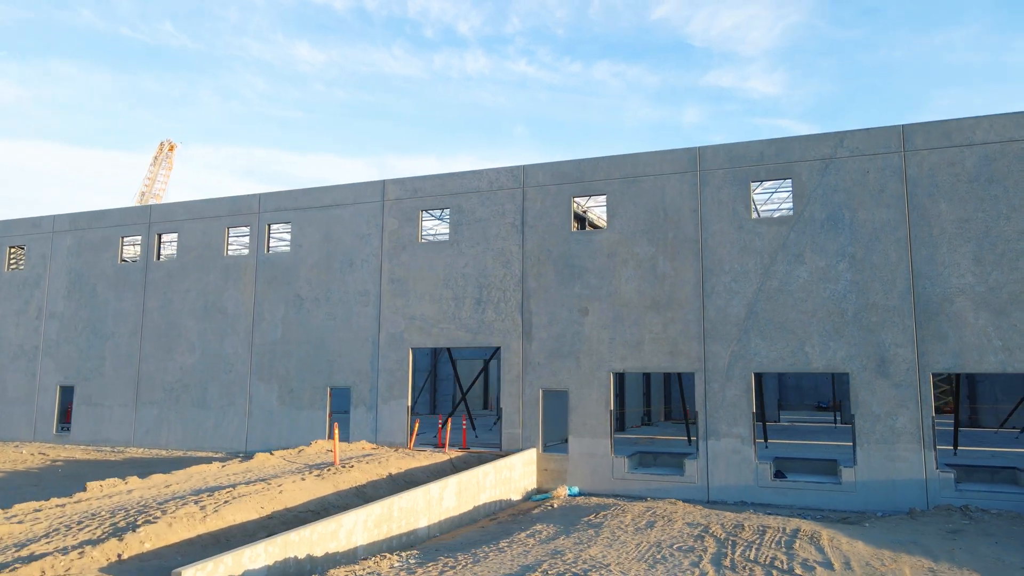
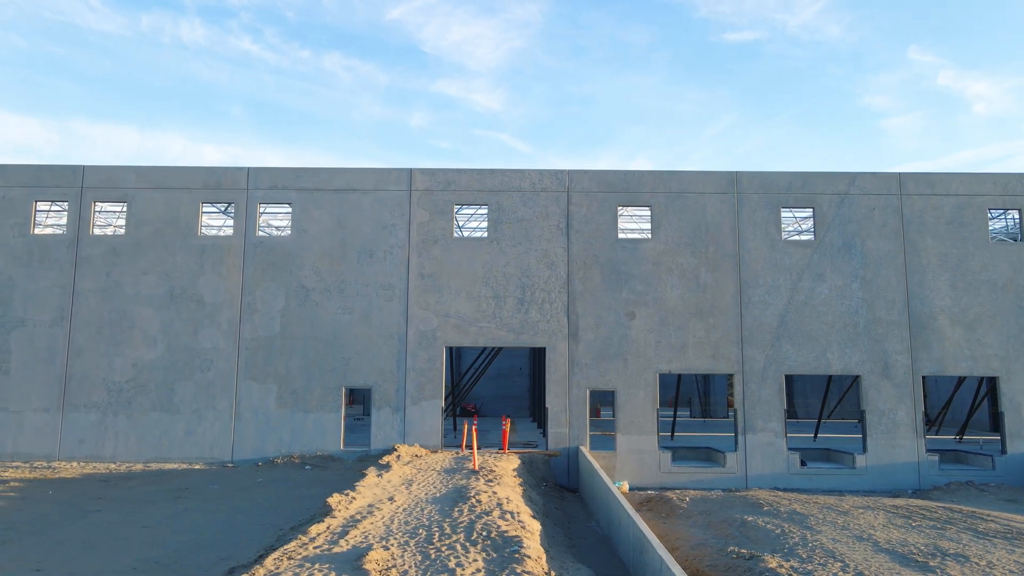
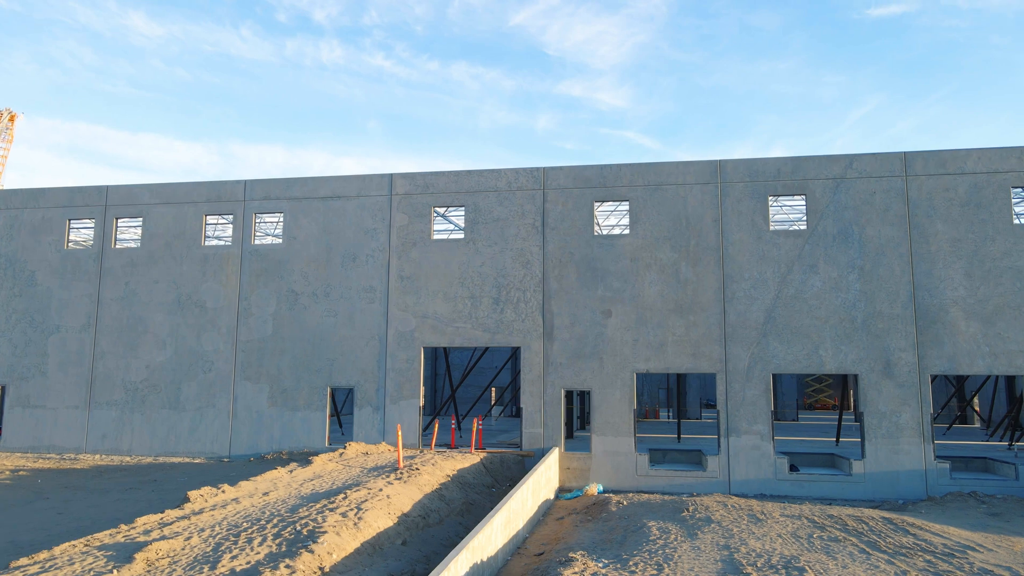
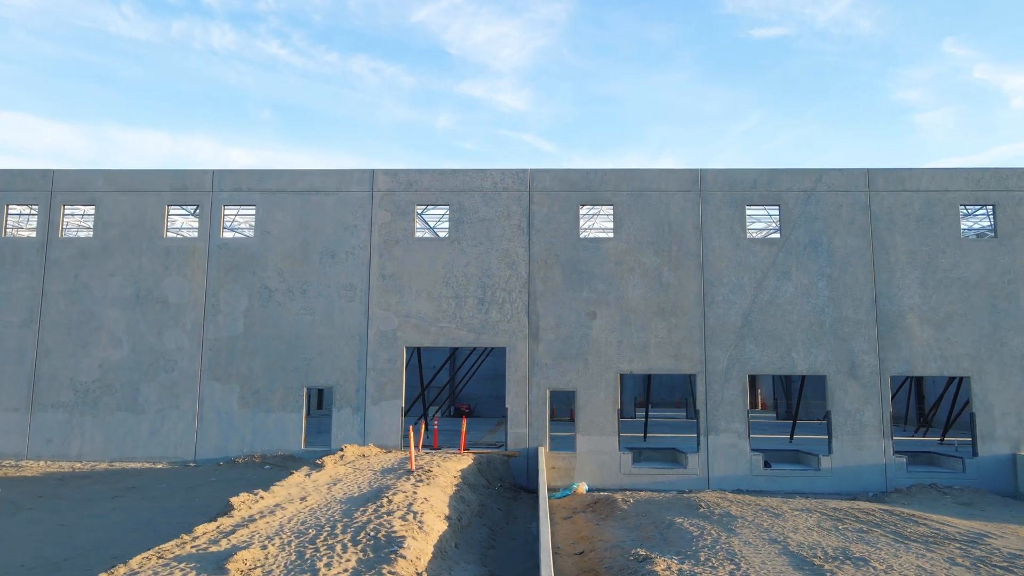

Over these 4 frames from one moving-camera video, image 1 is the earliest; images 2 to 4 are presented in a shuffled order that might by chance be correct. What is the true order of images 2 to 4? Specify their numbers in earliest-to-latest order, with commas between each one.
3, 4, 2
